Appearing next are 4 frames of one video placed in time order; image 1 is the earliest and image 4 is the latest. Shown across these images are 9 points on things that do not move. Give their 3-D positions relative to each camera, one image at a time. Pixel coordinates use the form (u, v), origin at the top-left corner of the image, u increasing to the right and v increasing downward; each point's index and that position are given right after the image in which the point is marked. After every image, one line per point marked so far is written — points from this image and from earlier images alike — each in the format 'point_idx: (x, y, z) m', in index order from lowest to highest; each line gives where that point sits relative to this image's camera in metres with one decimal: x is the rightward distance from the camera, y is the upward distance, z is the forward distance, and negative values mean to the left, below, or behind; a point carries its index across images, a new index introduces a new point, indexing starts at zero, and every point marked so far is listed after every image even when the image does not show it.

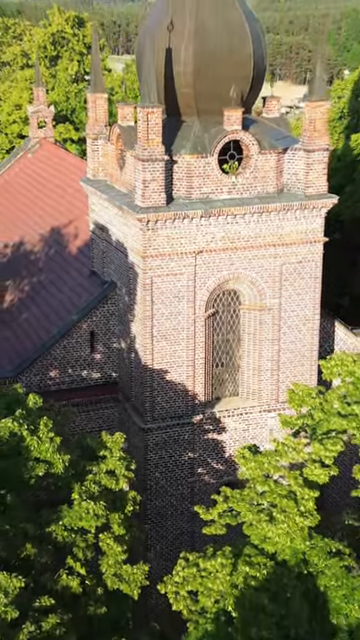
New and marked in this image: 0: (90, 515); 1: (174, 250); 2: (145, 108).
0: (-1.4, -2.9, +14.2) m
1: (-0.1, +1.5, +19.7) m
2: (-0.7, +4.2, +18.8) m
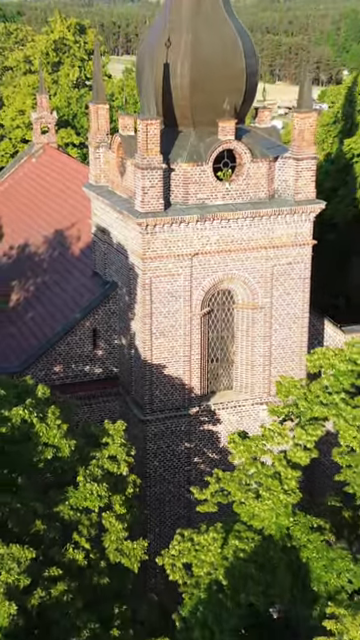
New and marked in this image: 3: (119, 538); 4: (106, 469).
0: (-1.4, -2.9, +15.6) m
1: (-0.2, +1.5, +21.0) m
2: (-0.8, +4.3, +20.2) m
3: (-1.0, -3.6, +15.6) m
4: (-1.3, -2.6, +16.5) m
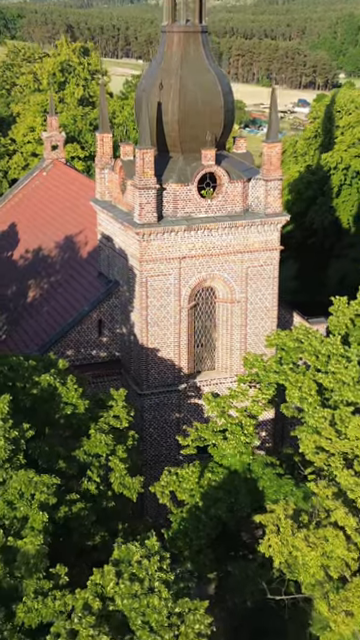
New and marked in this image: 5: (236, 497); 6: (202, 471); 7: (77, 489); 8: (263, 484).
0: (-1.7, -2.6, +20.4) m
1: (-0.5, +1.7, +25.9) m
2: (-1.0, +4.5, +25.0) m
3: (-1.3, -3.3, +20.4) m
4: (-1.5, -2.4, +21.3) m
5: (+1.2, -3.6, +19.3) m
6: (+0.5, -3.2, +20.1) m
7: (-2.2, -3.5, +19.6) m
8: (+1.7, -3.4, +19.5) m
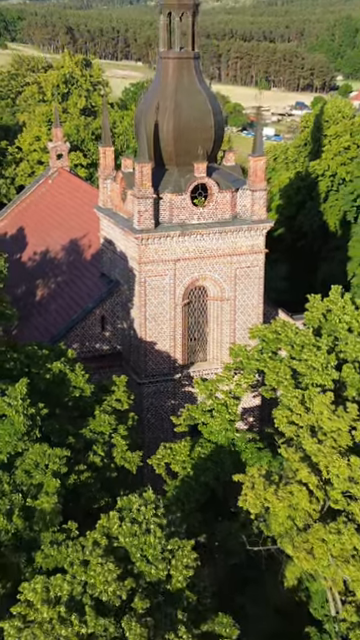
0: (-1.8, -2.5, +23.4) m
1: (-0.6, +1.9, +28.8) m
2: (-1.2, +4.6, +28.0) m
3: (-1.4, -3.2, +23.4) m
4: (-1.7, -2.2, +24.3) m
5: (+1.0, -3.5, +22.3) m
6: (+0.3, -3.1, +23.1) m
7: (-2.3, -3.4, +22.6) m
8: (+1.6, -3.3, +22.5) m
